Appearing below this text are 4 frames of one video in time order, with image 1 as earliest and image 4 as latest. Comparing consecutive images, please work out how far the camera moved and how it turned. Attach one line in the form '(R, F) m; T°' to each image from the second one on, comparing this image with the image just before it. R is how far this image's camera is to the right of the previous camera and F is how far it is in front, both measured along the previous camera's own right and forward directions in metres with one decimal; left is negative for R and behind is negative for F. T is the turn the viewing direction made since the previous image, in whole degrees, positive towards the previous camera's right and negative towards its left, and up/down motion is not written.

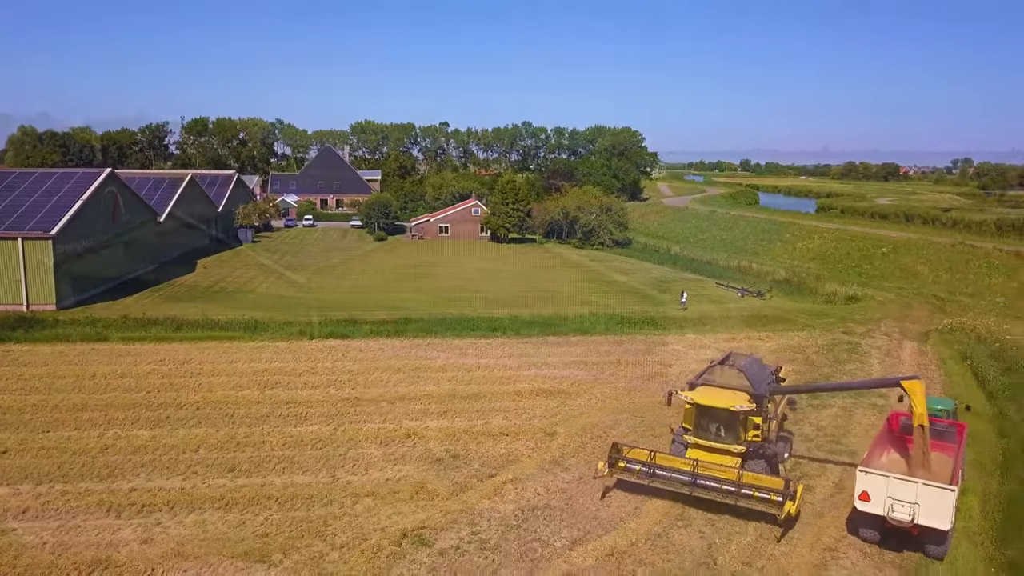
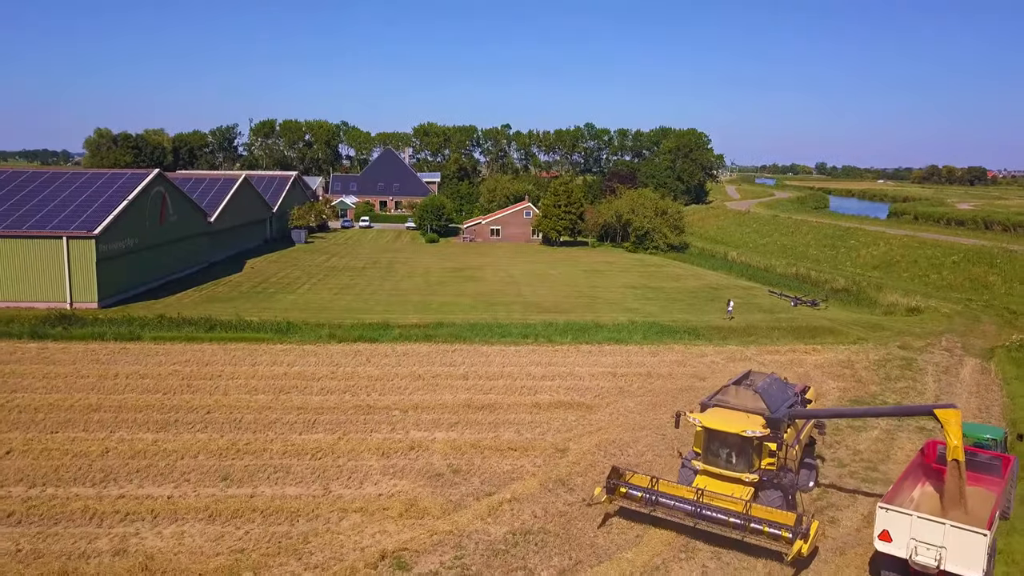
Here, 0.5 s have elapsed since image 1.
(+0.9, +0.7) m; -5°
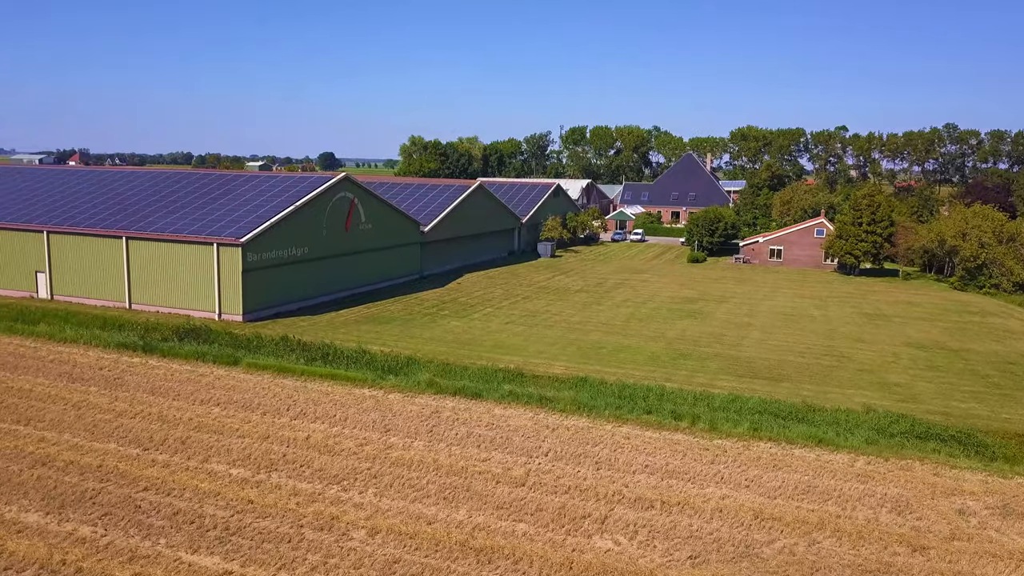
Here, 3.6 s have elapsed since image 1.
(+3.5, +6.6) m; -24°
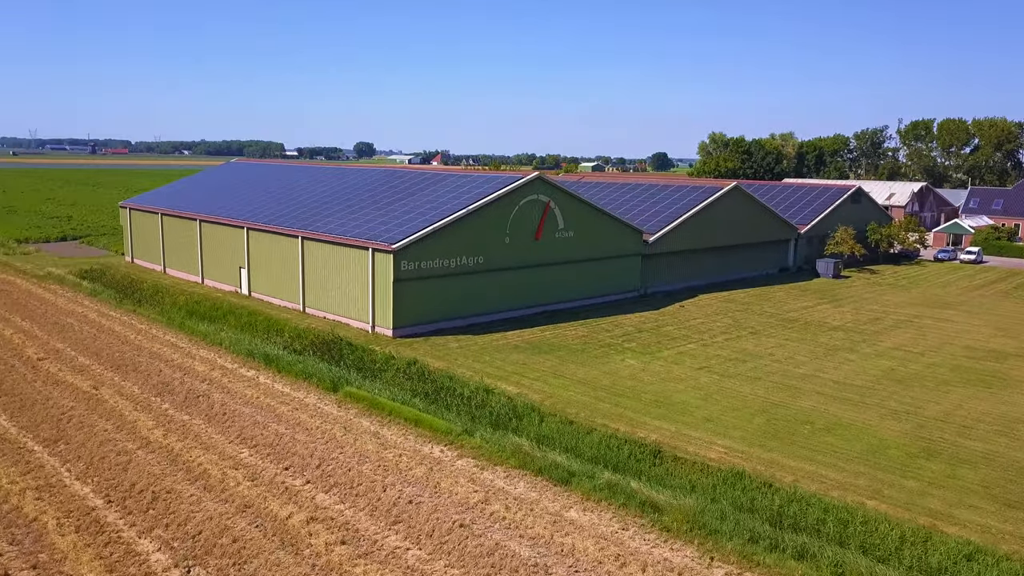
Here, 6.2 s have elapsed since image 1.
(+3.0, +5.1) m; -23°
